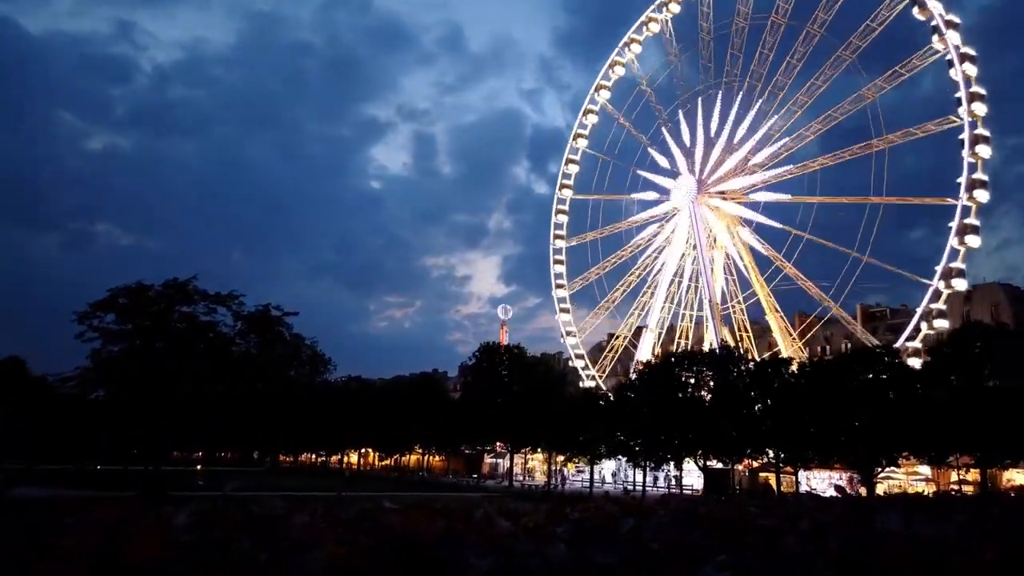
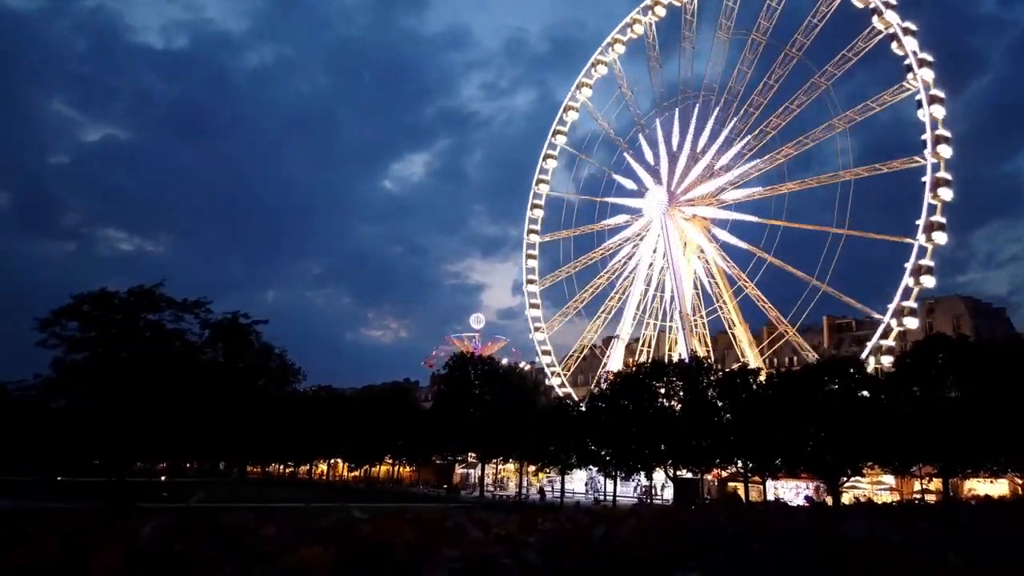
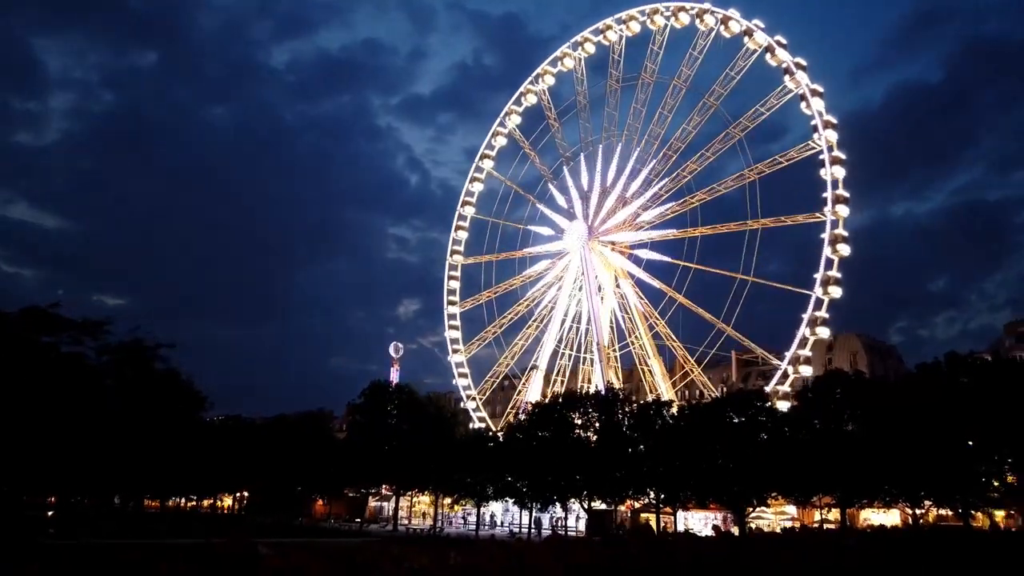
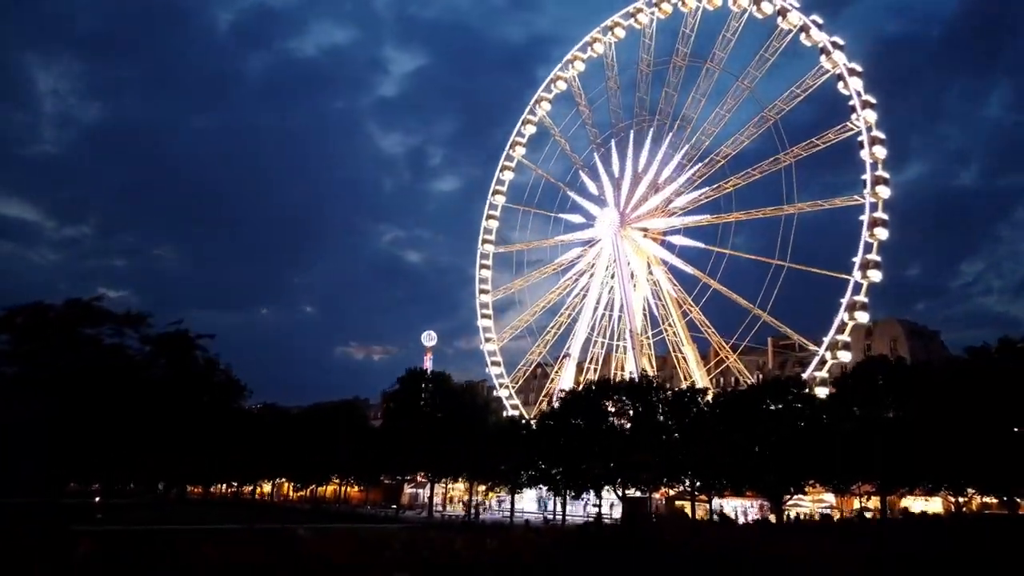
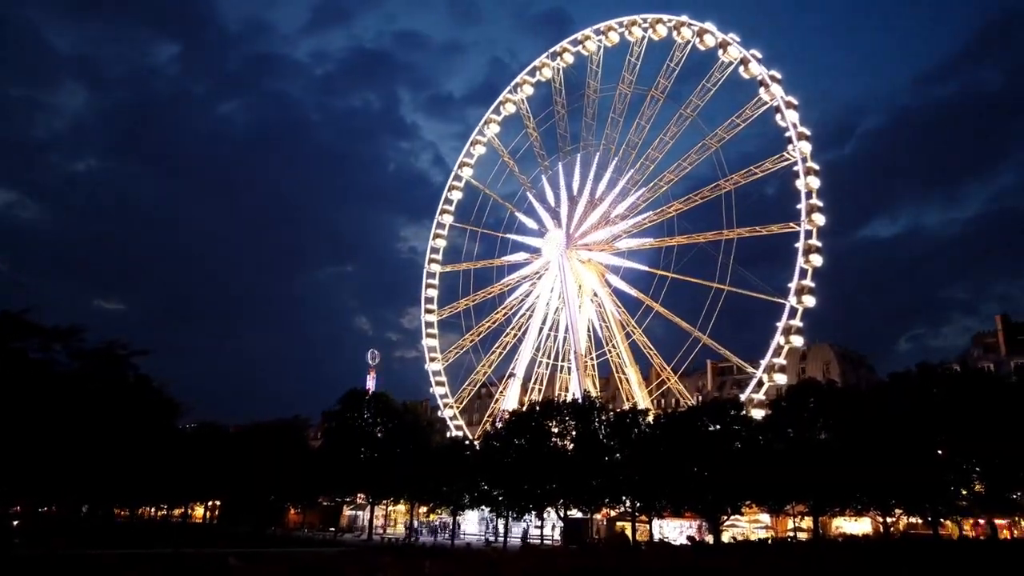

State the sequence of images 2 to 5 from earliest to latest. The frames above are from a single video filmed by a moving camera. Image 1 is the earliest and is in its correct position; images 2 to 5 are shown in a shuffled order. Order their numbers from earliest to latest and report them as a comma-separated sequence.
2, 4, 3, 5
